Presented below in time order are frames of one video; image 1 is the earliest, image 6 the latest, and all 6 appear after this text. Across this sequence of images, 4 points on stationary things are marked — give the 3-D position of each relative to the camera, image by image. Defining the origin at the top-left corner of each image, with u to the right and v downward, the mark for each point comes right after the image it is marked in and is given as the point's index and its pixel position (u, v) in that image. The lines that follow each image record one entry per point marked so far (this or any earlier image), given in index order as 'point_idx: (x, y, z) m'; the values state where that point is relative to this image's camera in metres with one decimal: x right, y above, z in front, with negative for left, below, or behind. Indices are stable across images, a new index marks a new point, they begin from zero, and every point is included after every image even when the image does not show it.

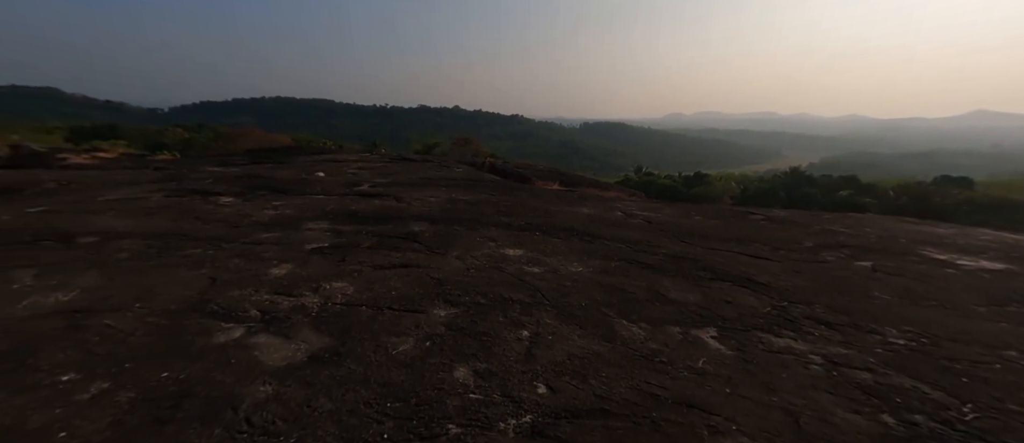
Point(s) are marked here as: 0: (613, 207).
0: (+2.5, +0.4, +9.6) m
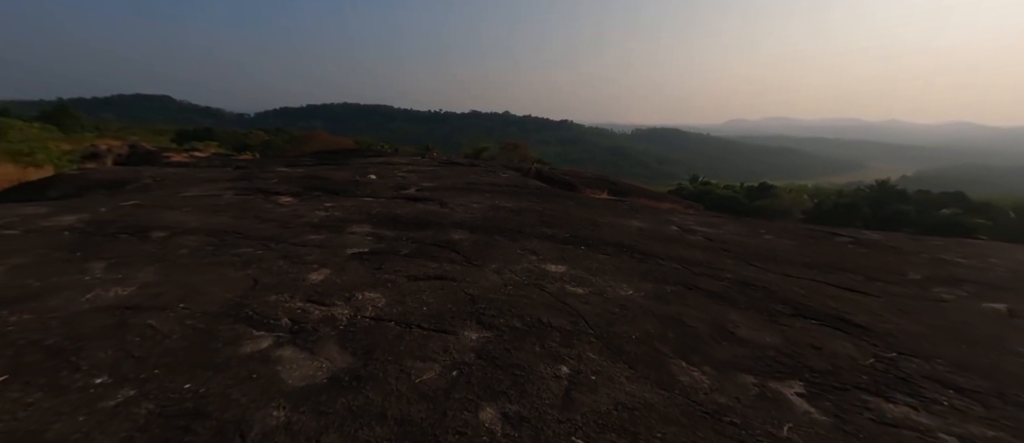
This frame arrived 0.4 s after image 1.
0: (+3.6, 0.0, +8.8) m
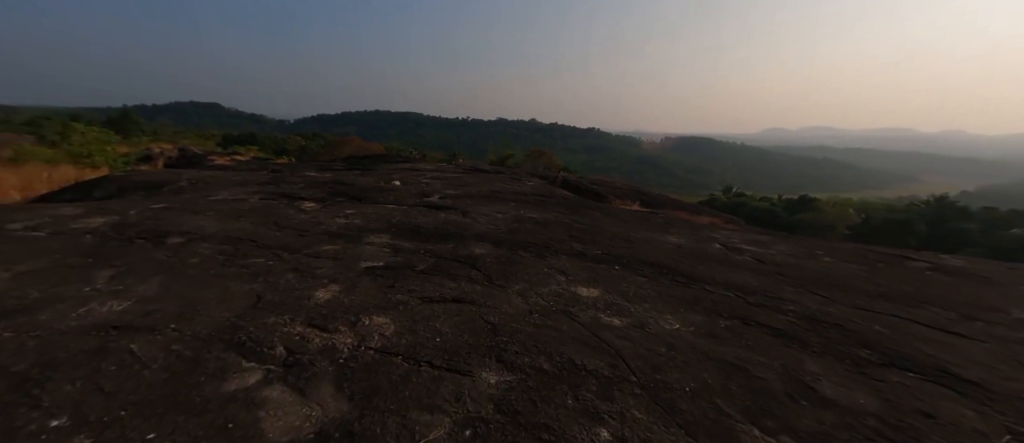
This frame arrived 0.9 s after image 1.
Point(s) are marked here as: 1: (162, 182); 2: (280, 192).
0: (+4.2, -0.3, +8.1) m
1: (-10.6, +1.2, +11.5) m
2: (-5.7, +0.7, +9.3) m
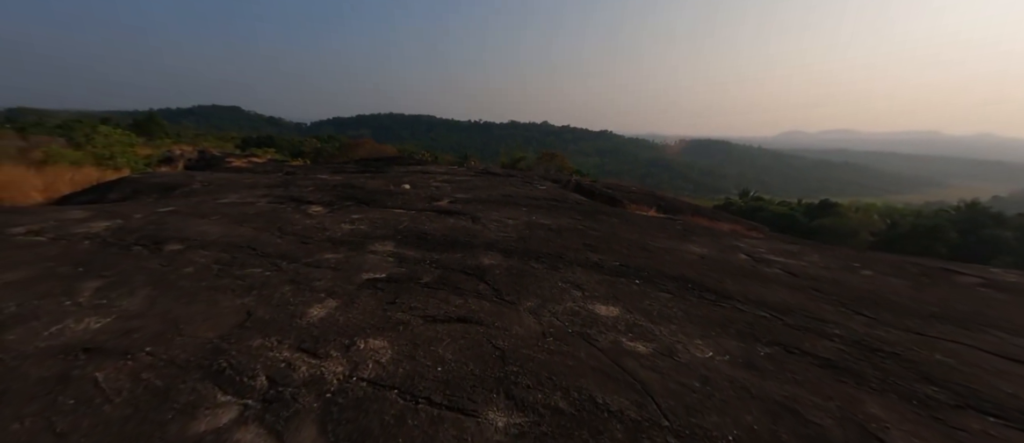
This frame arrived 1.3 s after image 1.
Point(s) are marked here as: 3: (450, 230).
0: (+4.5, -0.5, +7.6) m
1: (-10.2, +1.1, +11.5) m
2: (-5.4, +0.6, +9.2) m
3: (-1.0, -0.2, +6.4) m
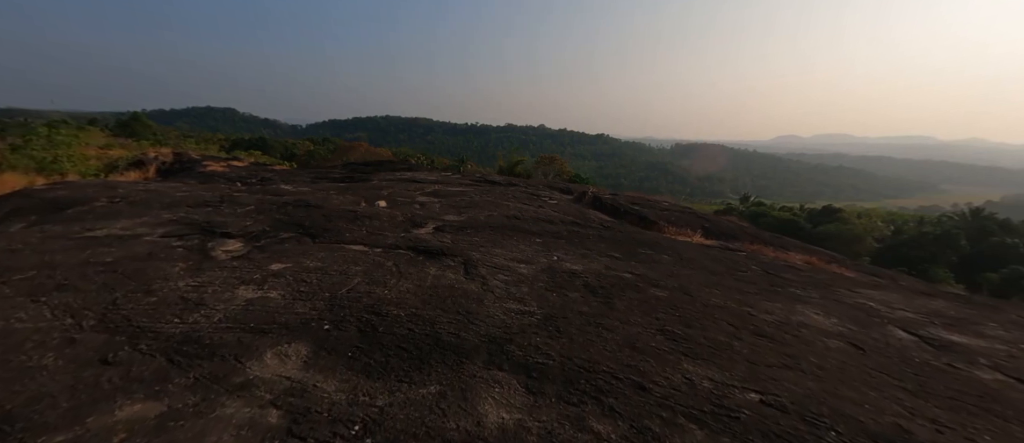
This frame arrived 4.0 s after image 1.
0: (+4.6, -1.1, +5.0) m
1: (-10.1, +0.5, +8.8) m
2: (-5.2, 0.0, +6.4) m
3: (-0.9, -0.8, +3.7) m
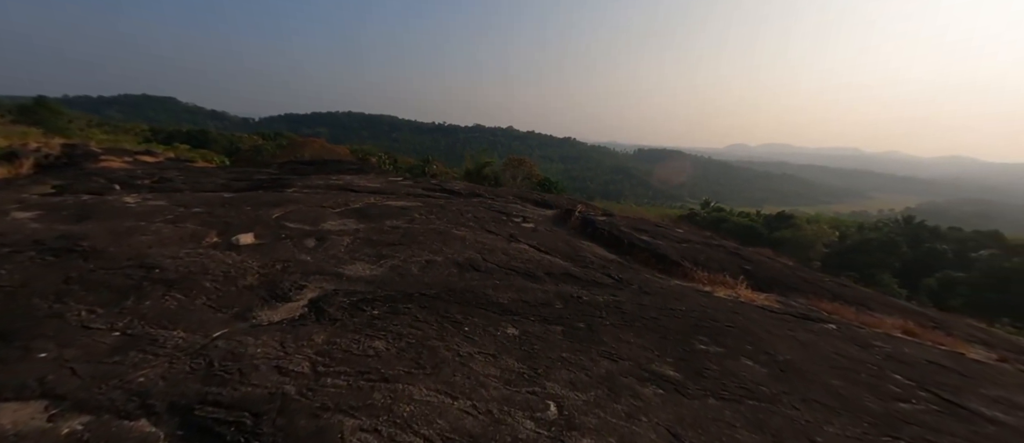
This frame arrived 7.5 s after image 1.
0: (+4.3, -1.9, +2.0) m
1: (-10.7, -0.1, +4.4) m
2: (-5.6, -0.7, +2.5) m
3: (-1.0, -1.4, +0.2) m
